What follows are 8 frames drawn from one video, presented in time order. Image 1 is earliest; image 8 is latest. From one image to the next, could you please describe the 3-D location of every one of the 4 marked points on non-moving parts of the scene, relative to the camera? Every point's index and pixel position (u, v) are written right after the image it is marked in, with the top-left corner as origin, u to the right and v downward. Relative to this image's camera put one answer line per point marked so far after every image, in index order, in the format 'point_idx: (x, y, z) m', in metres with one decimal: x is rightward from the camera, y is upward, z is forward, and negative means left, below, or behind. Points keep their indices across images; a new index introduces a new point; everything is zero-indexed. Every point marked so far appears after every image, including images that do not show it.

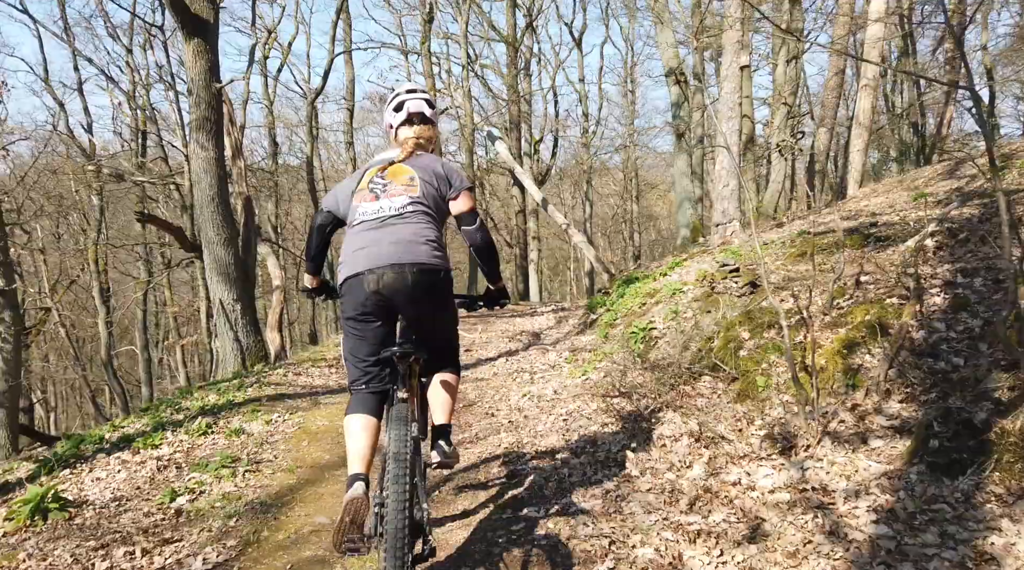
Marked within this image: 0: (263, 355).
0: (-4.1, -1.2, +14.6) m
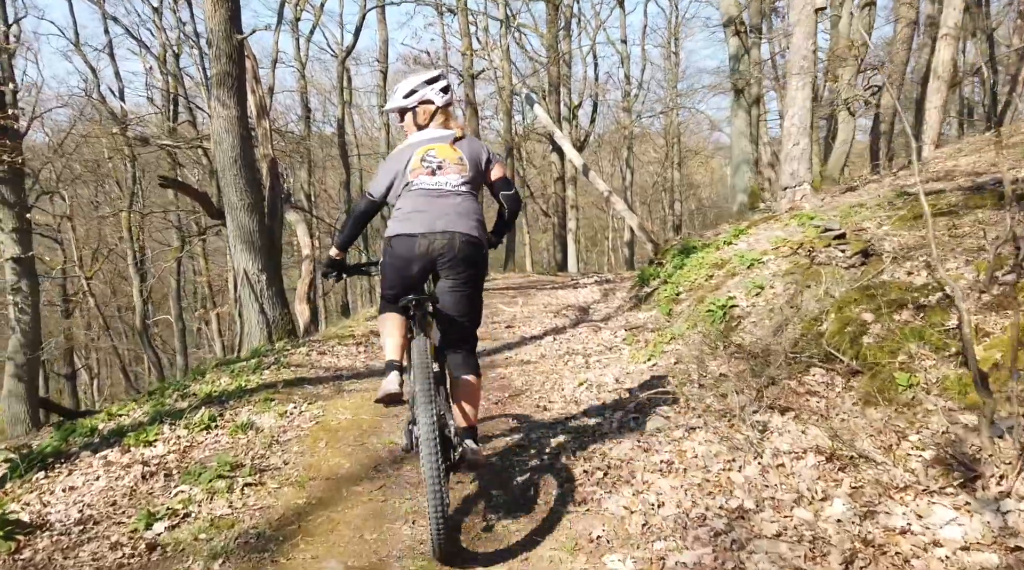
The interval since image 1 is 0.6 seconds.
0: (-3.4, -0.7, +13.6) m
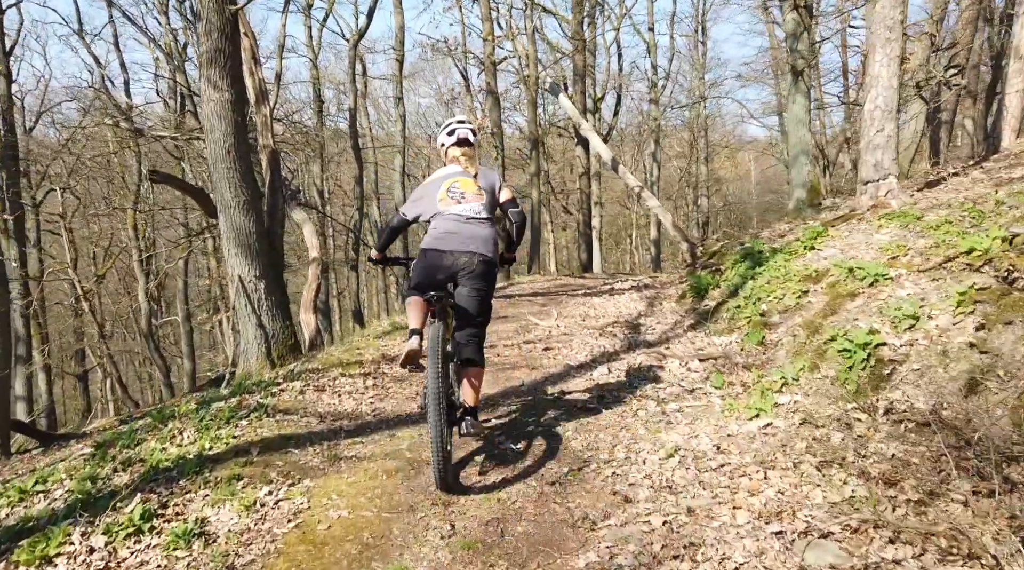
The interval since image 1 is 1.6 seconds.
0: (-2.9, -0.8, +12.0) m
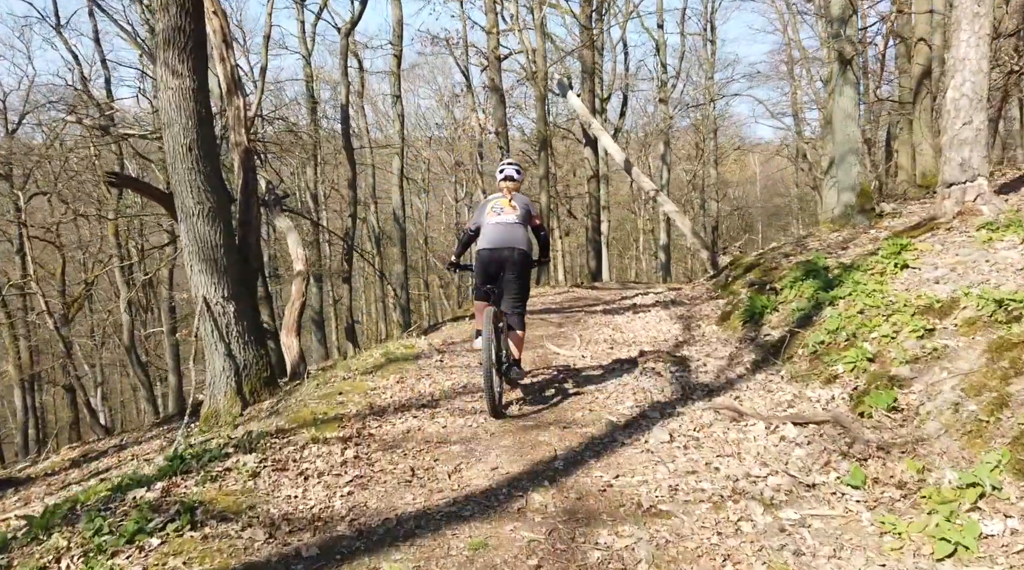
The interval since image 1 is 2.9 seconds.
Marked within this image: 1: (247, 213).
0: (-2.8, -1.1, +10.2) m
1: (-3.2, +0.9, +10.8) m
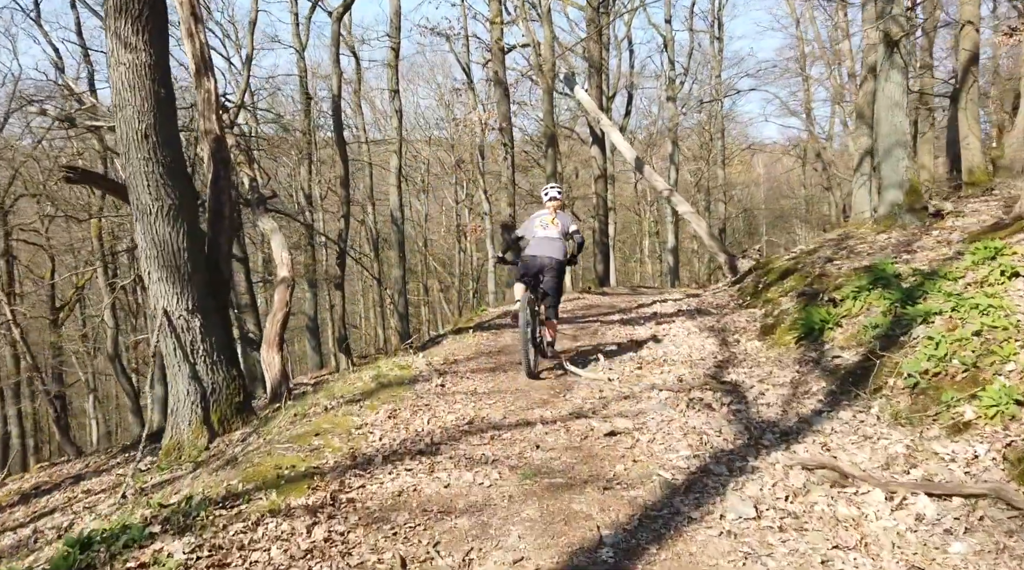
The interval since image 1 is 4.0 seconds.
0: (-2.7, -1.2, +8.8) m
1: (-3.1, +0.8, +9.4) m
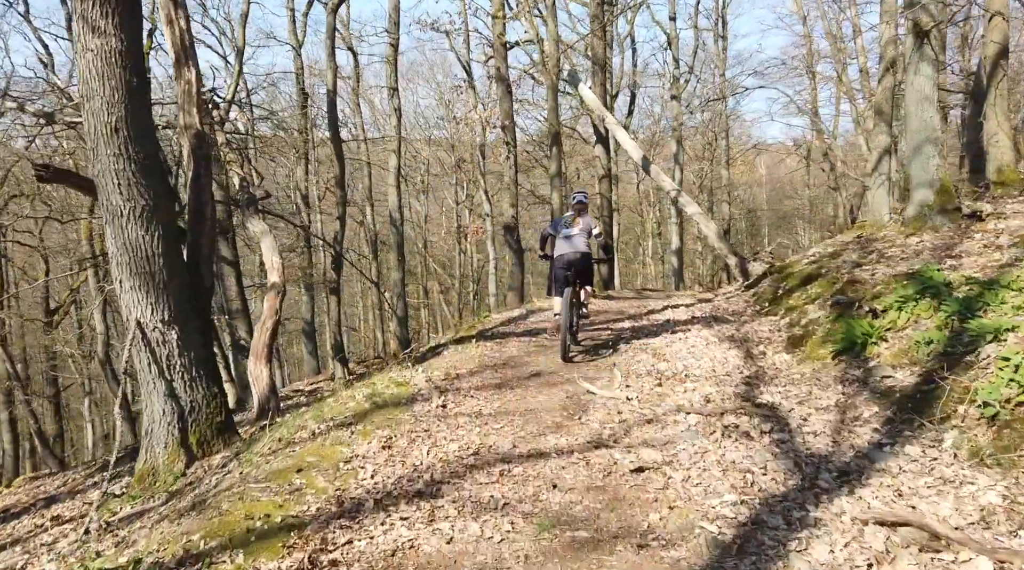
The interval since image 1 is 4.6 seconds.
0: (-2.6, -1.2, +8.0) m
1: (-3.0, +0.7, +8.6) m
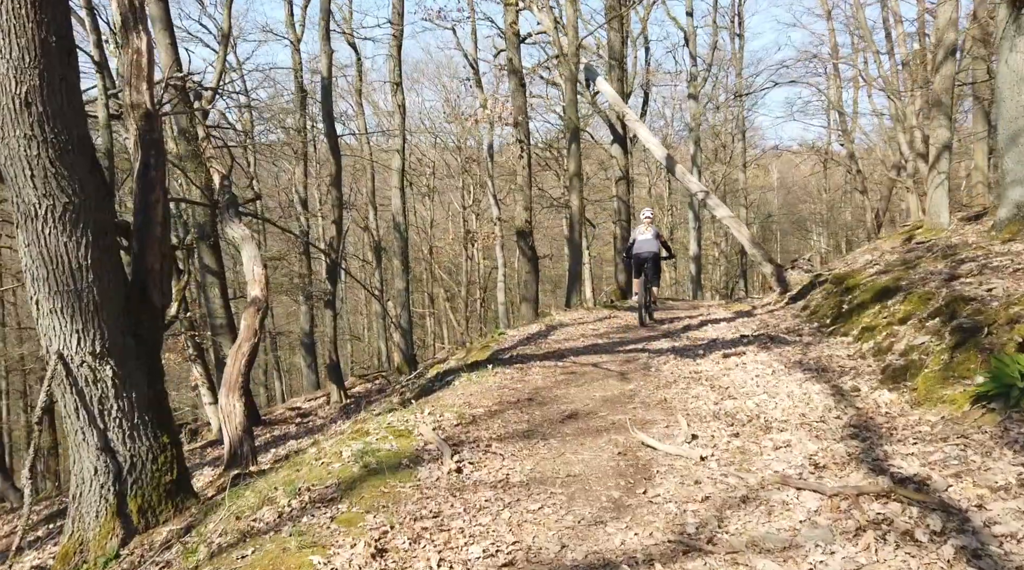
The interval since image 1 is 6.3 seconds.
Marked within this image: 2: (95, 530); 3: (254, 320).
0: (-2.4, -1.4, +6.3) m
1: (-2.8, +0.6, +6.9) m
2: (-2.8, -1.6, +5.9) m
3: (-2.5, -0.4, +8.6) m
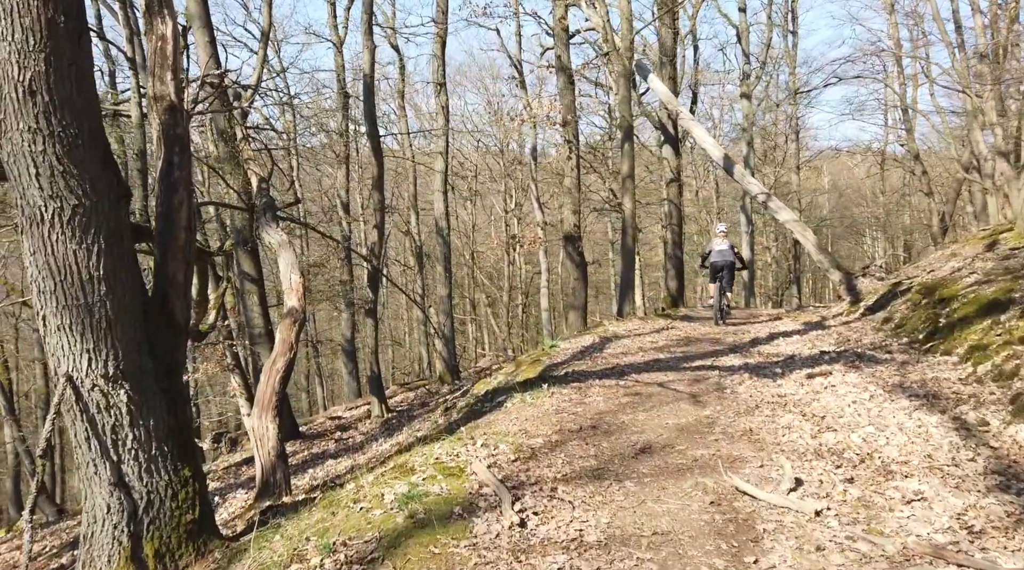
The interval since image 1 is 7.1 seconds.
0: (-2.0, -1.5, +5.5) m
1: (-2.3, +0.5, +6.1) m
2: (-2.4, -1.7, +5.1) m
3: (-2.0, -0.5, +7.9) m
